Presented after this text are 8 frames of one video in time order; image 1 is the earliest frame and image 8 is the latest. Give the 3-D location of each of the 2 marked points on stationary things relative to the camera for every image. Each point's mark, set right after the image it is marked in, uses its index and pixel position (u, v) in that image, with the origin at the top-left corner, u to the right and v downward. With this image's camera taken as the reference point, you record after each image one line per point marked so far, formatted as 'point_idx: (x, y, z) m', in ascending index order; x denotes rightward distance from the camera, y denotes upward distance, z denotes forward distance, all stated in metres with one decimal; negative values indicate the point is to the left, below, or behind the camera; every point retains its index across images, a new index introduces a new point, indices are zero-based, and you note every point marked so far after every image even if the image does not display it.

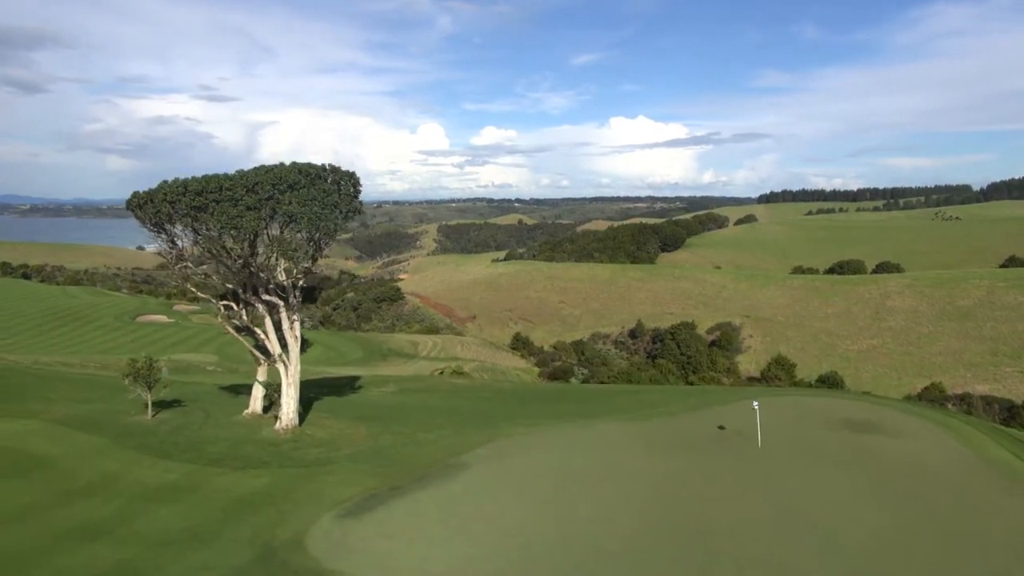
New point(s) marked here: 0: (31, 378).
0: (-10.5, -2.0, +14.8) m
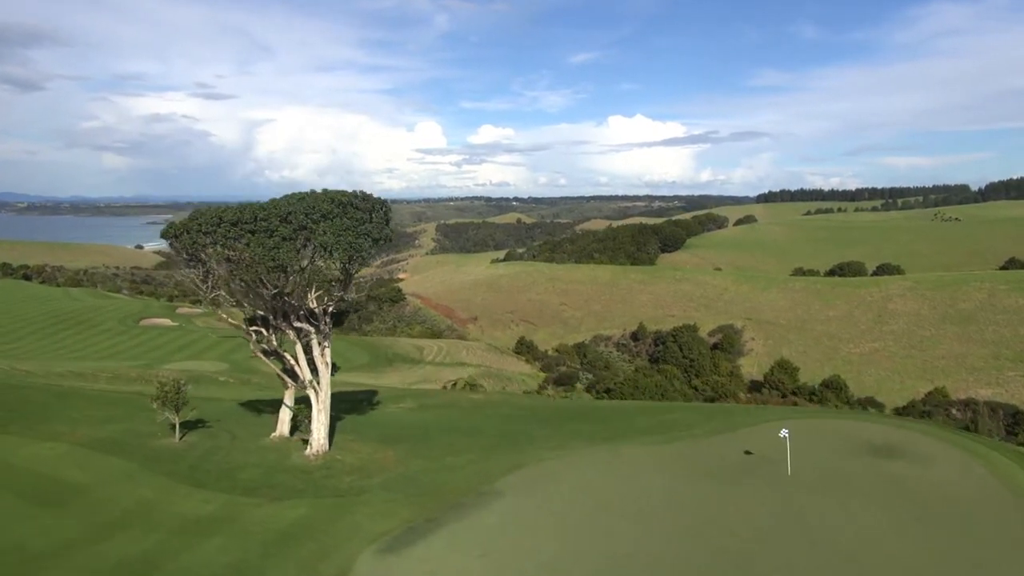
0: (-10.1, -2.4, +14.8) m
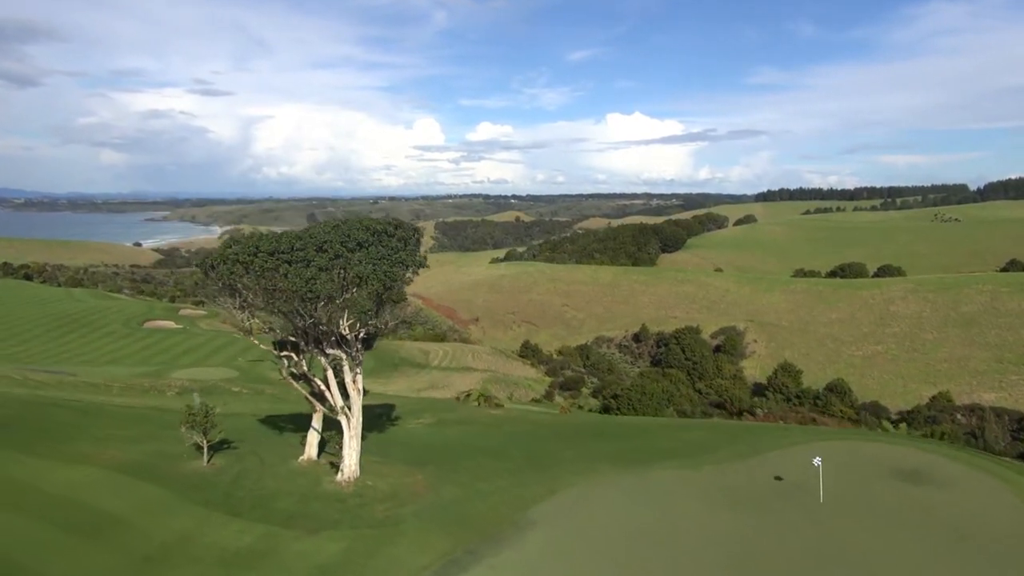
0: (-9.6, -2.7, +14.8) m
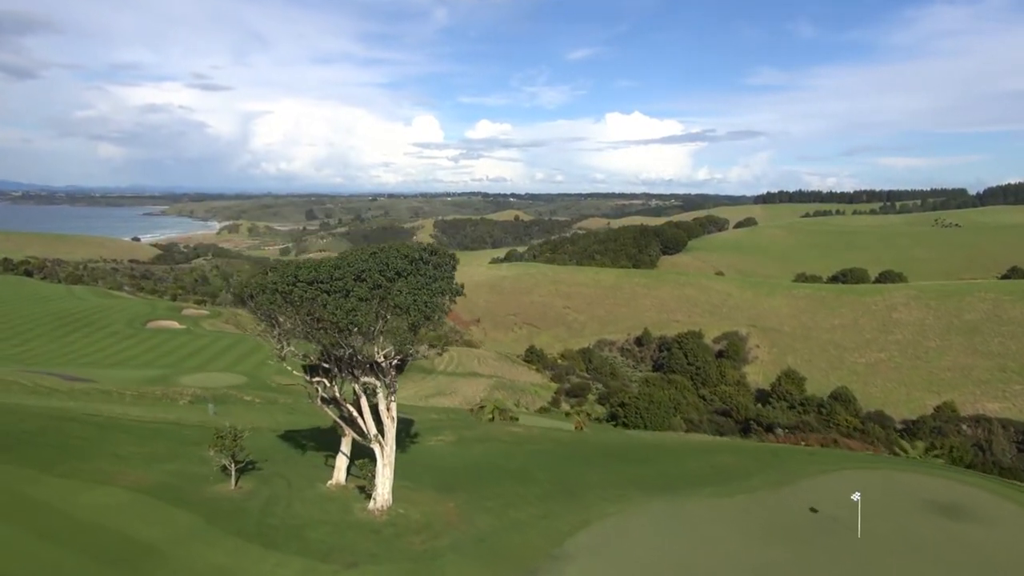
0: (-9.1, -3.0, +14.7) m
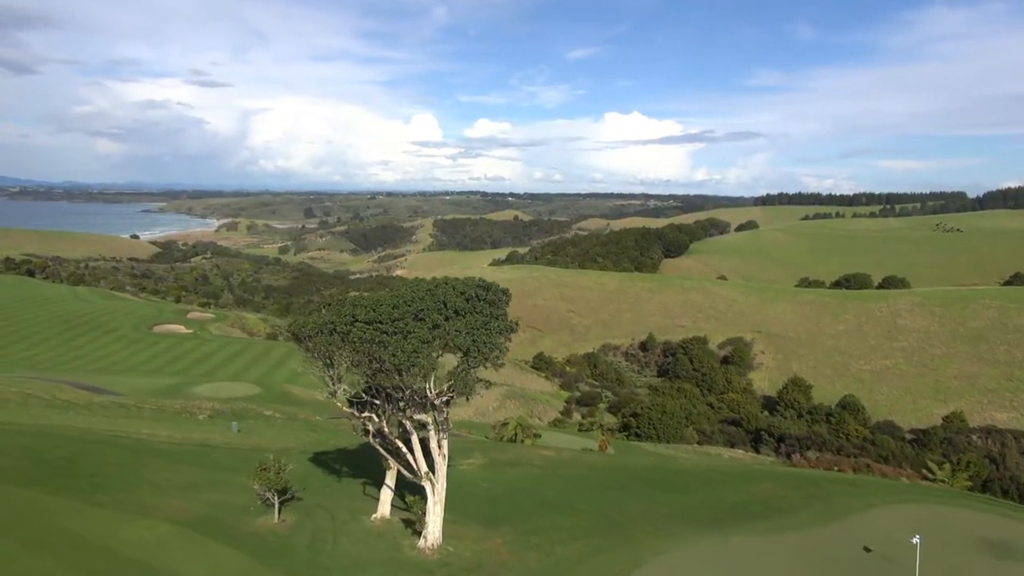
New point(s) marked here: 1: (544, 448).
0: (-8.4, -3.5, +14.6) m
1: (+0.8, -4.2, +18.0) m
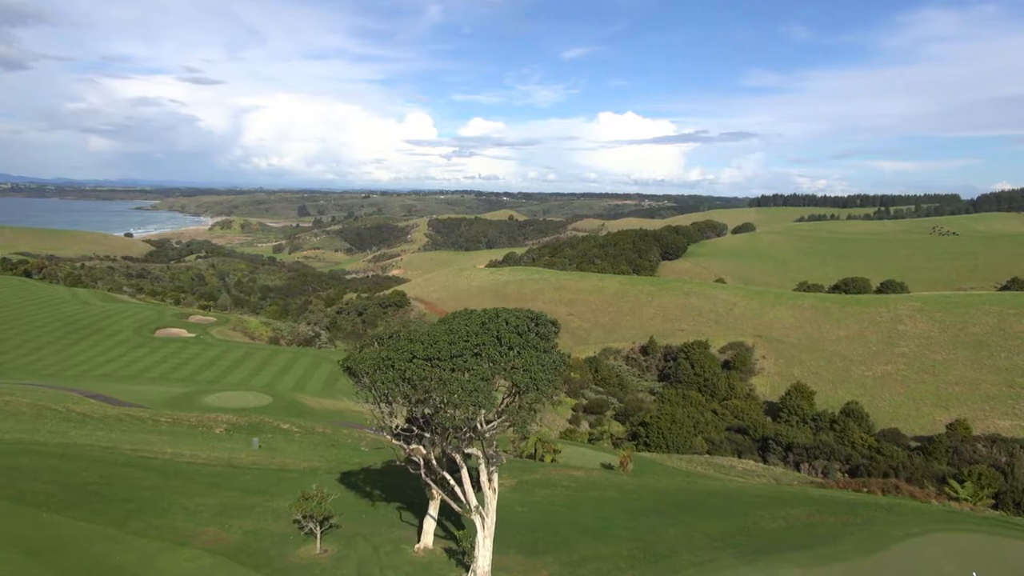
0: (-7.7, -3.9, +14.4) m
1: (+1.5, -4.7, +17.9) m
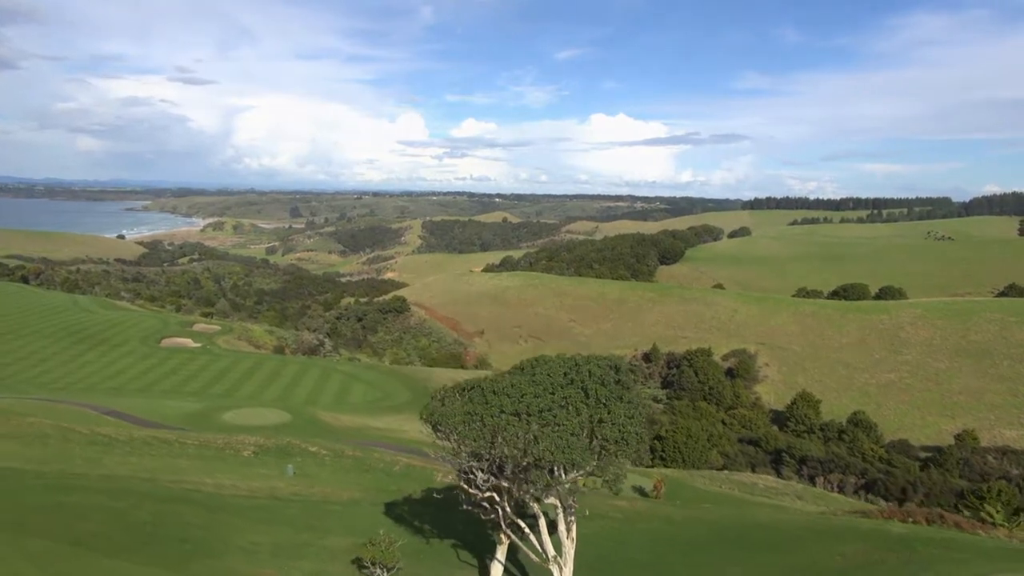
0: (-6.6, -4.6, +14.3) m
1: (+2.5, -5.4, +17.8) m
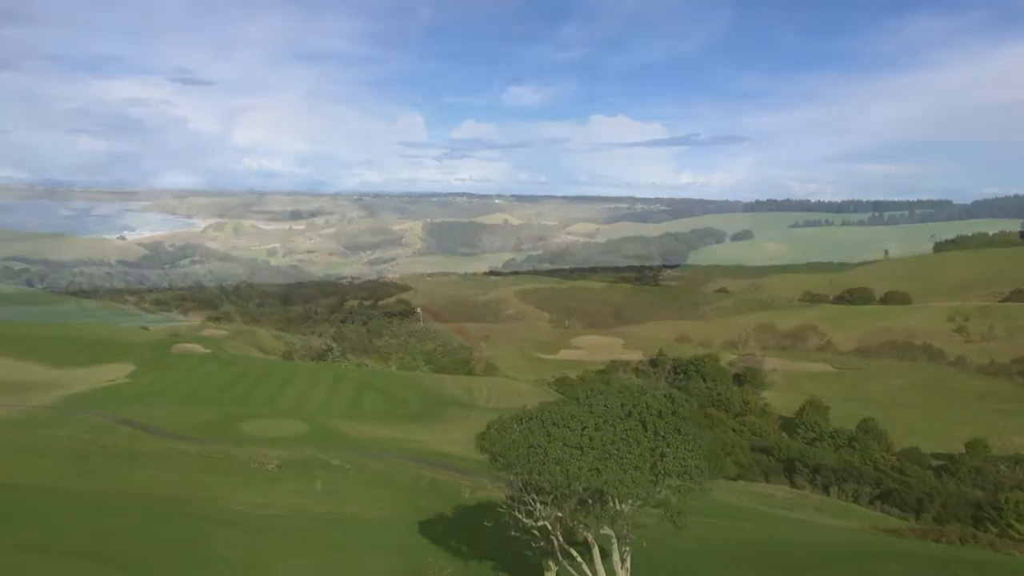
0: (-5.9, -5.1, +14.3) m
1: (+3.3, -5.9, +17.8) m
